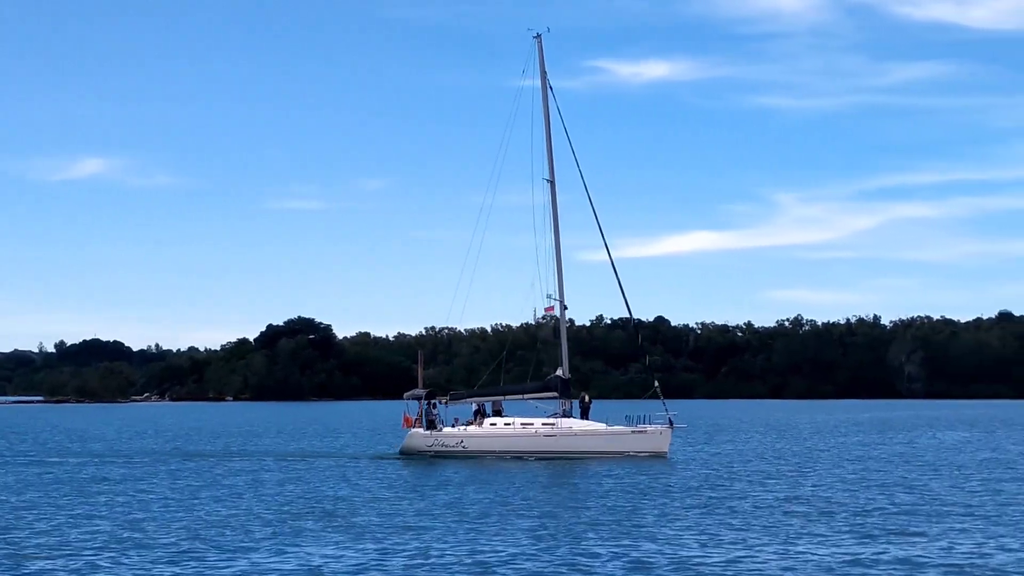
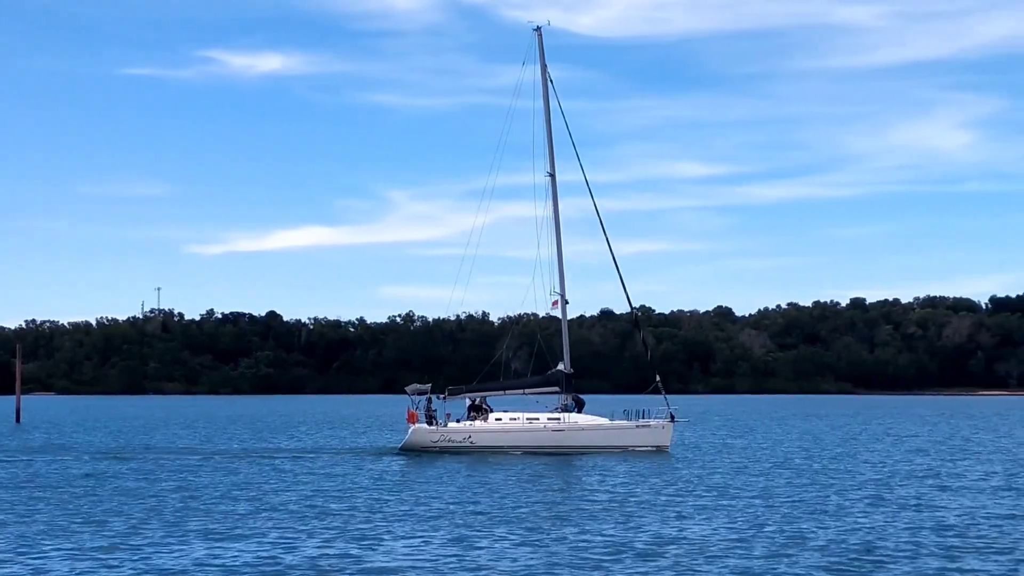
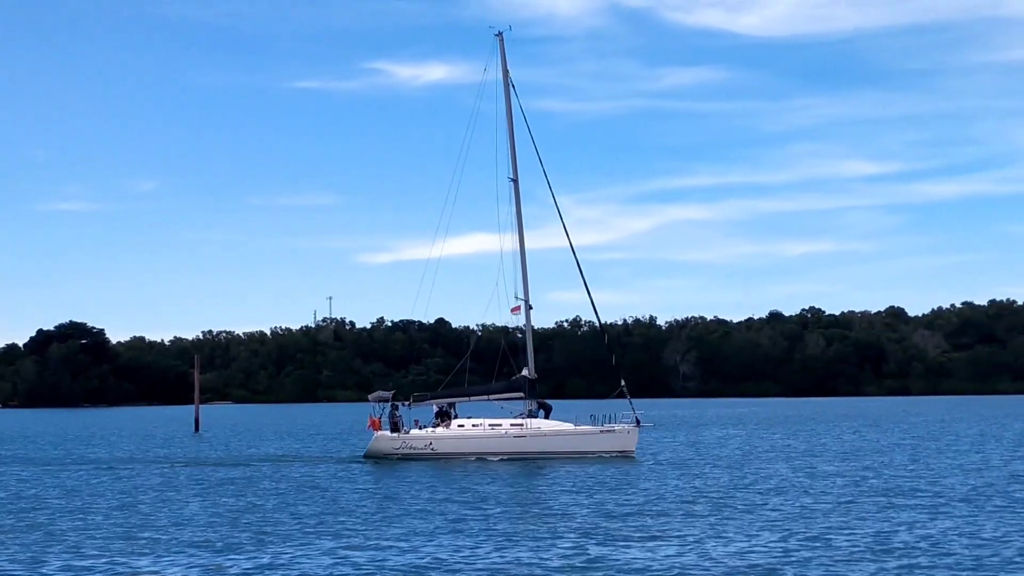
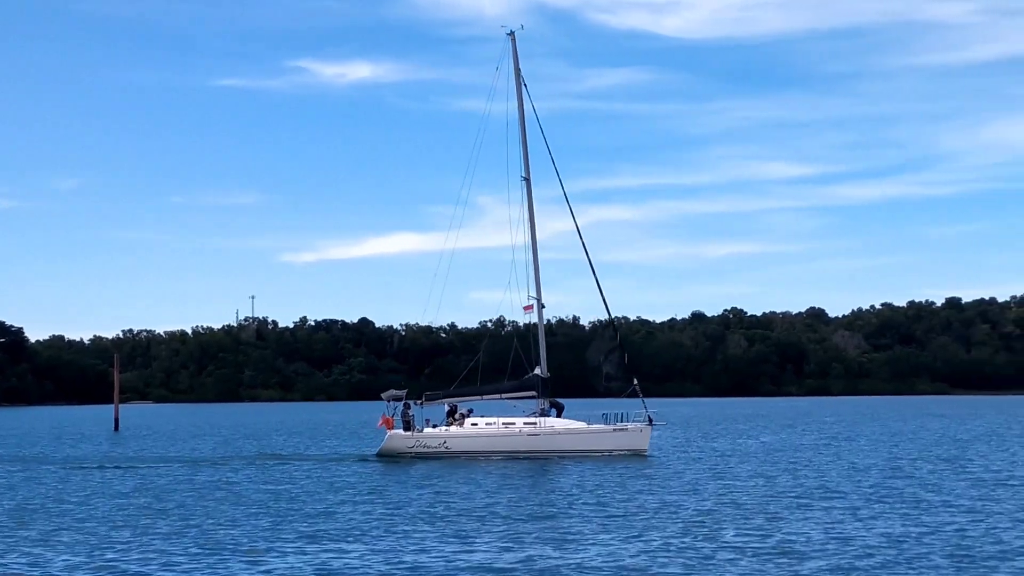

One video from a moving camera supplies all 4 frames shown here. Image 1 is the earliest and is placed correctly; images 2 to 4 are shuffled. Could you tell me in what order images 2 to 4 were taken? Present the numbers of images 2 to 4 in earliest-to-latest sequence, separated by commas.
3, 4, 2
